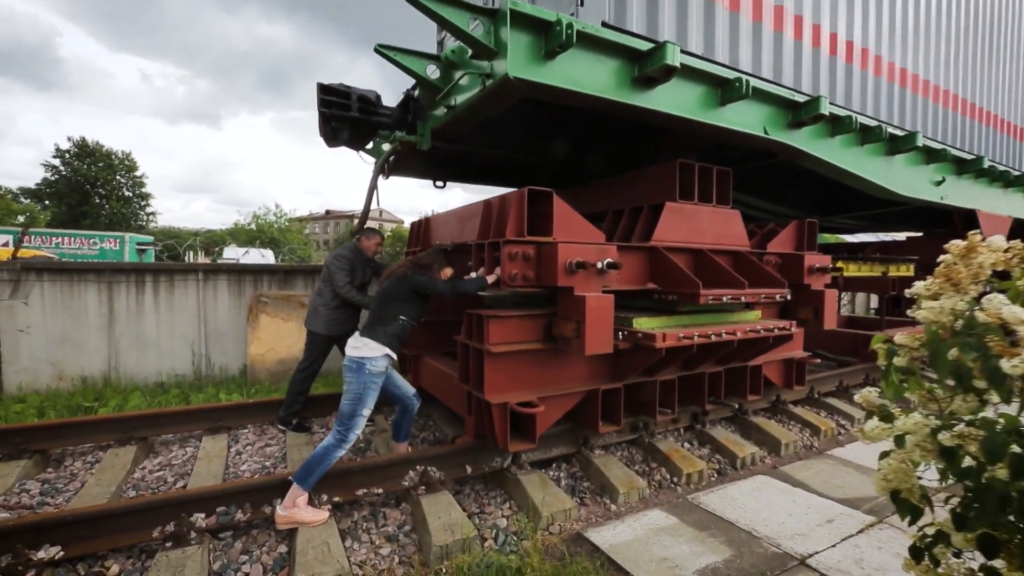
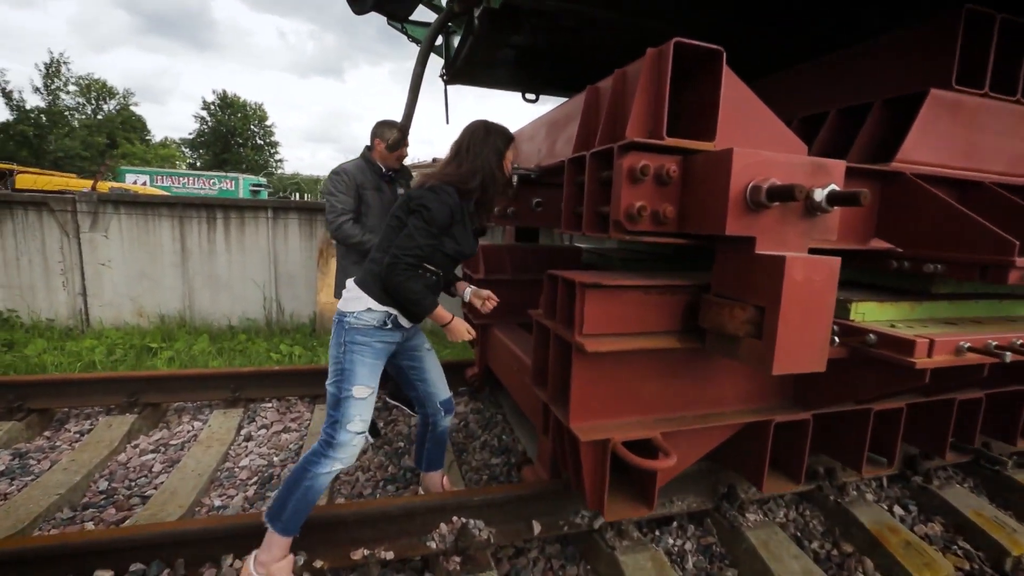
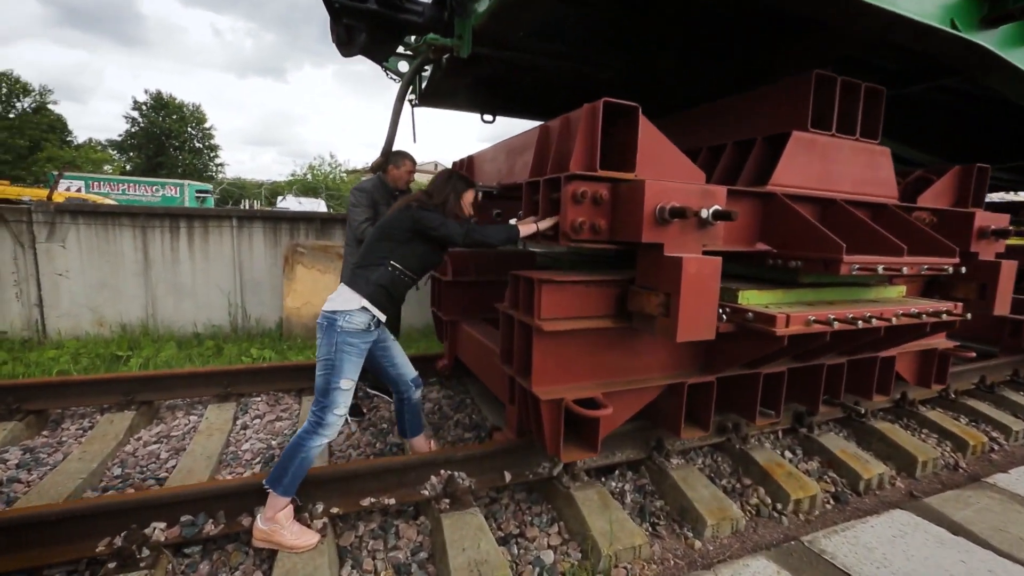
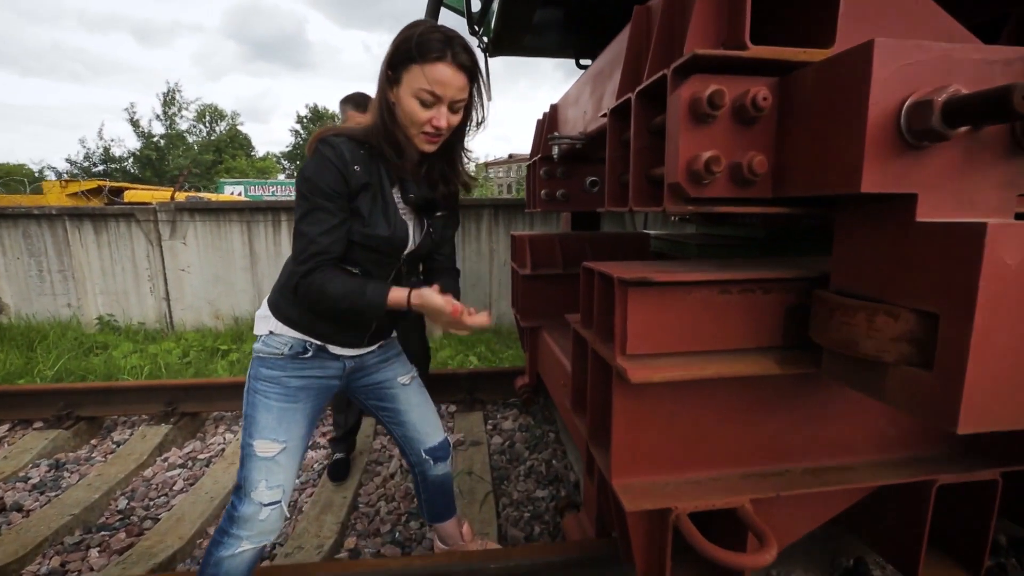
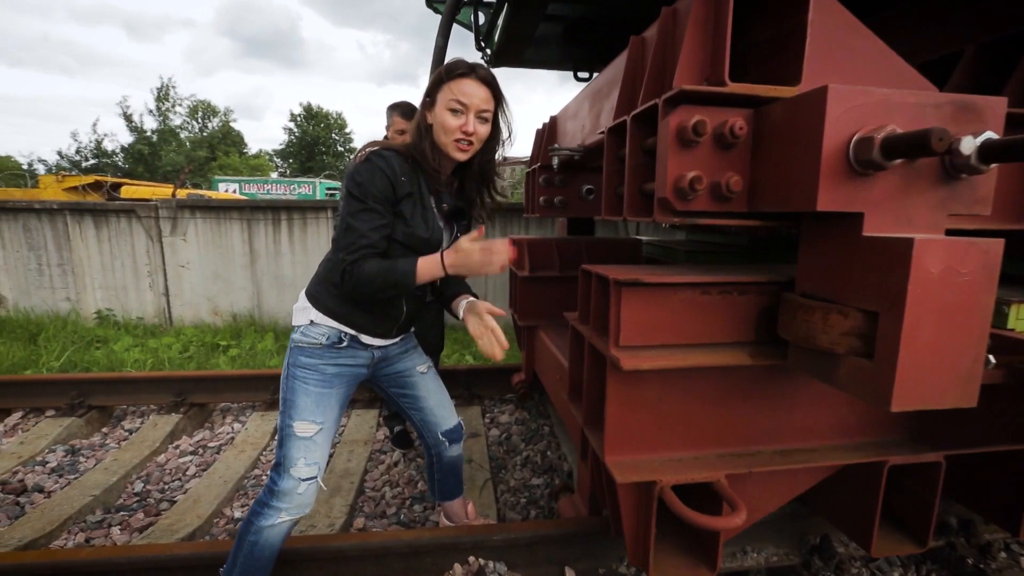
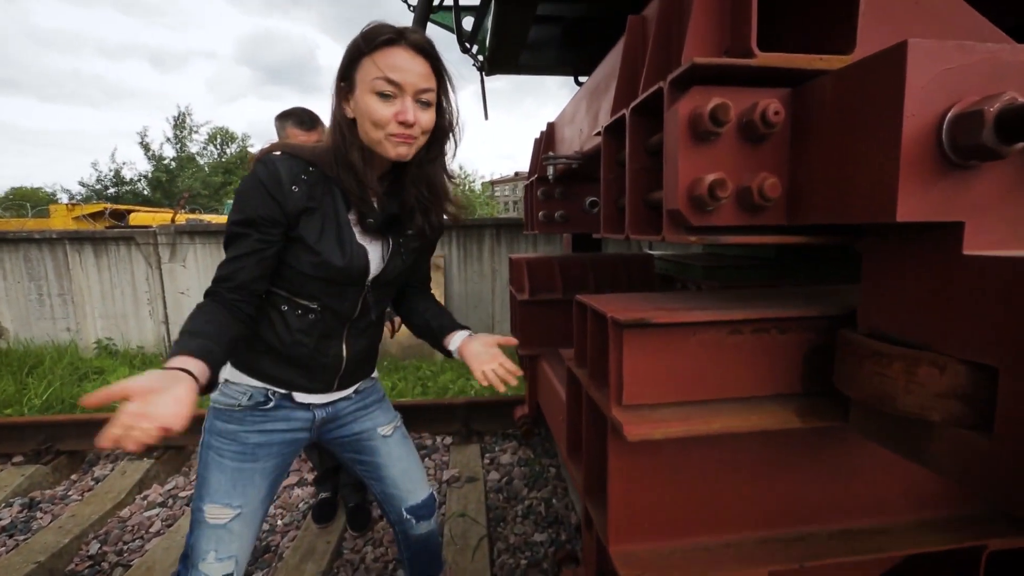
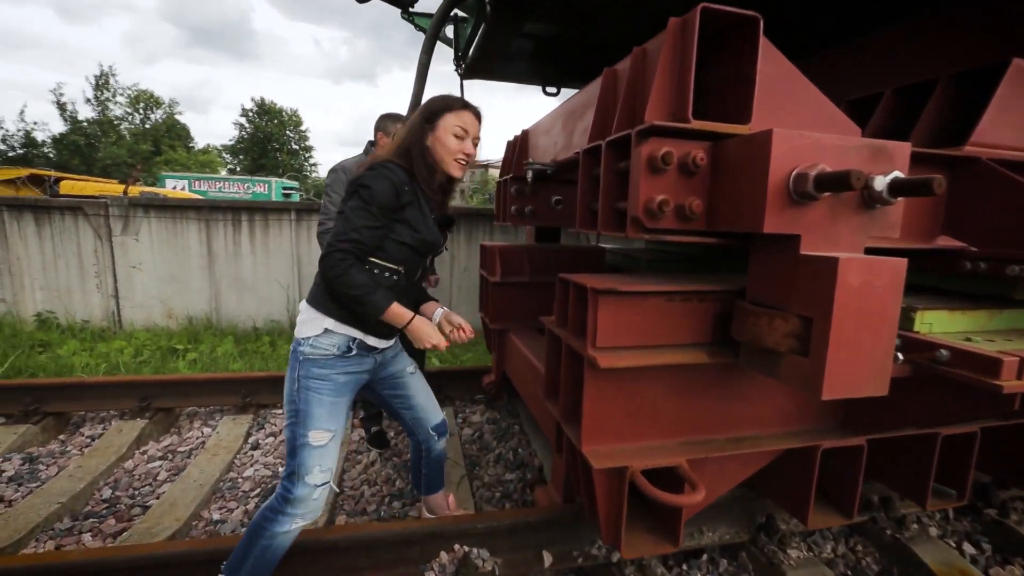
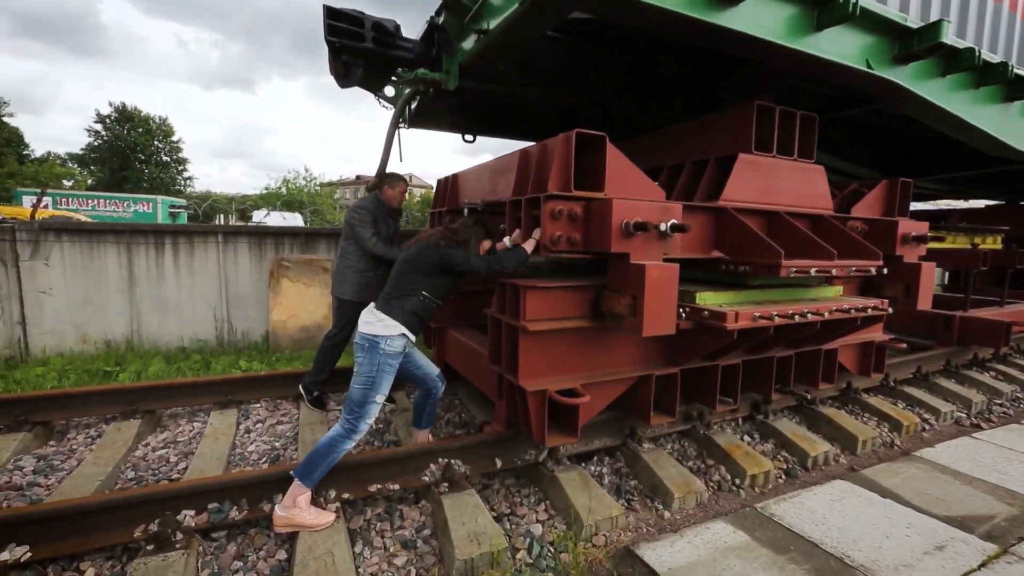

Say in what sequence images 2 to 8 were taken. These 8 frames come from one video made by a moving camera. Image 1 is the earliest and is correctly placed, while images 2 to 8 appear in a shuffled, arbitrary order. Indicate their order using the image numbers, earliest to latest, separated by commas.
8, 3, 2, 7, 5, 4, 6
